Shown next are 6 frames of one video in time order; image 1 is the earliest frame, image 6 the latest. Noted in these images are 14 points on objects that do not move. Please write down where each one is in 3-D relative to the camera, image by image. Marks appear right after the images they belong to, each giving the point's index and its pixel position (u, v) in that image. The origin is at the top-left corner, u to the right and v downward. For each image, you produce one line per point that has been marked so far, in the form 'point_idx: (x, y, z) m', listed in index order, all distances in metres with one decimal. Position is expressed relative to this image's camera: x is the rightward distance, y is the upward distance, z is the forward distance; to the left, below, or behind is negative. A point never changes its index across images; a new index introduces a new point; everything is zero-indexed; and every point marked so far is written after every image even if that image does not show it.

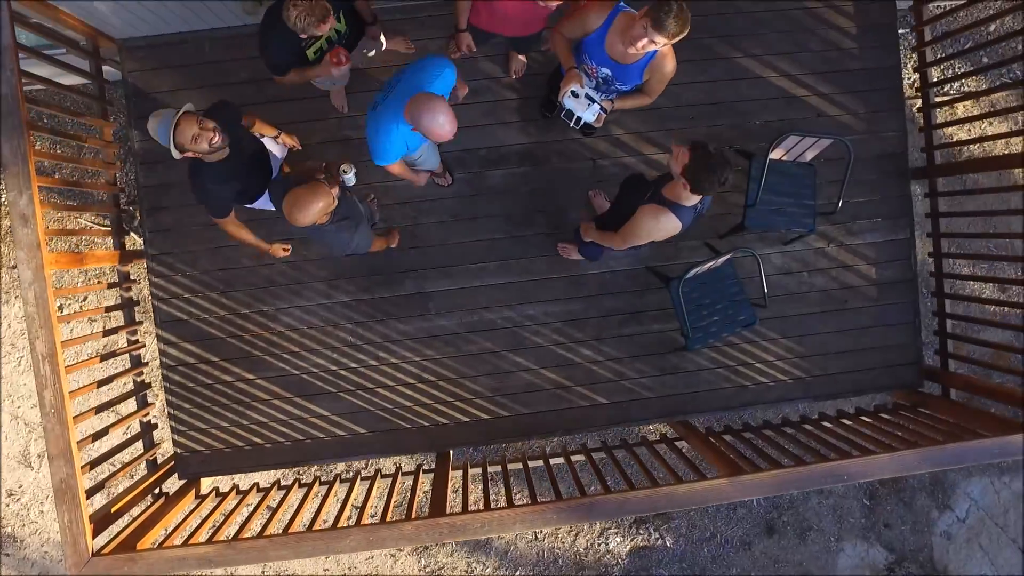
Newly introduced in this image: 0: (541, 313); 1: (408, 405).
0: (+0.1, -0.1, +2.5) m
1: (-0.3, -0.4, +2.6) m
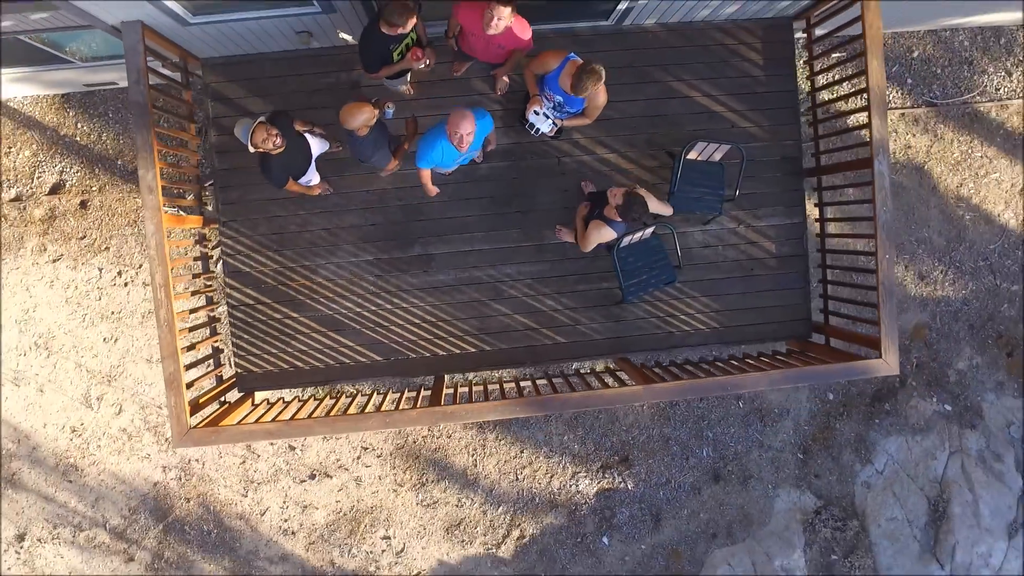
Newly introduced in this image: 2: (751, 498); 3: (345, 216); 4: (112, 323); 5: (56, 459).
0: (0.0, +0.1, +3.3) m
1: (-0.4, -0.2, +3.4) m
2: (+1.6, -1.4, +5.3) m
3: (-0.7, +0.3, +3.4) m
4: (-2.6, -0.2, +5.1) m
5: (-3.0, -1.1, +5.2) m
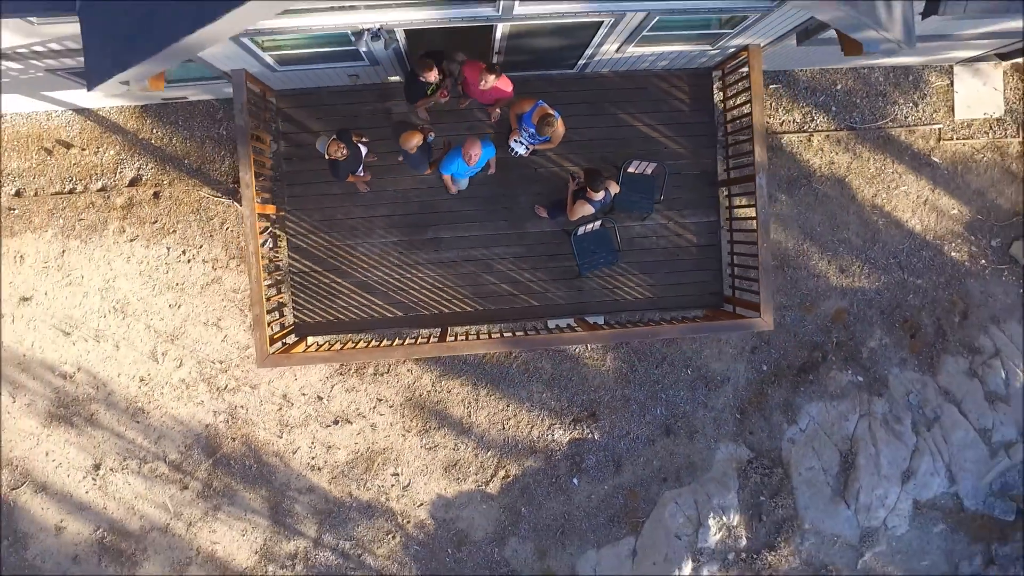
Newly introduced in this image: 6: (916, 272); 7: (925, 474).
0: (-0.1, +0.2, +4.5) m
1: (-0.5, -0.1, +4.6) m
2: (+1.5, -1.3, +6.5) m
3: (-0.8, +0.5, +4.5) m
4: (-2.7, 0.0, +6.3) m
5: (-3.1, -0.9, +6.4) m
6: (+3.4, +0.1, +6.6) m
7: (+3.3, -1.5, +6.3) m
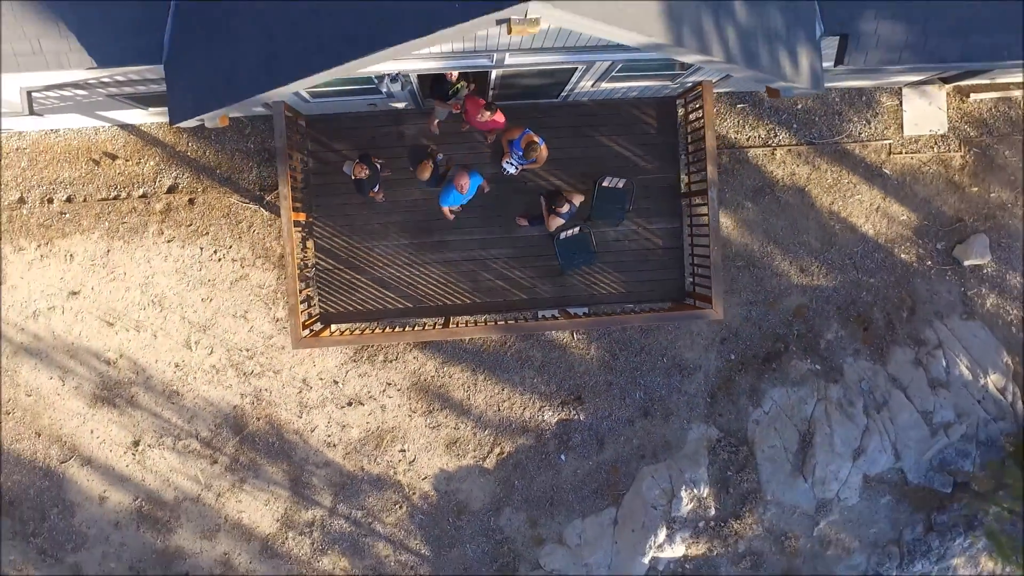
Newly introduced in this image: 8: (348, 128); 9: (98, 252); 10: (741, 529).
0: (-0.1, +0.2, +5.3) m
1: (-0.5, 0.0, +5.3) m
2: (+1.5, -1.3, +7.2) m
3: (-0.8, +0.5, +5.3) m
4: (-2.7, 0.0, +7.0) m
5: (-3.2, -0.9, +7.2) m
6: (+3.4, +0.2, +7.4) m
7: (+3.3, -1.5, +7.0) m
8: (-1.1, +1.1, +5.2) m
9: (-3.7, +0.3, +7.0) m
10: (+2.1, -2.2, +7.1) m
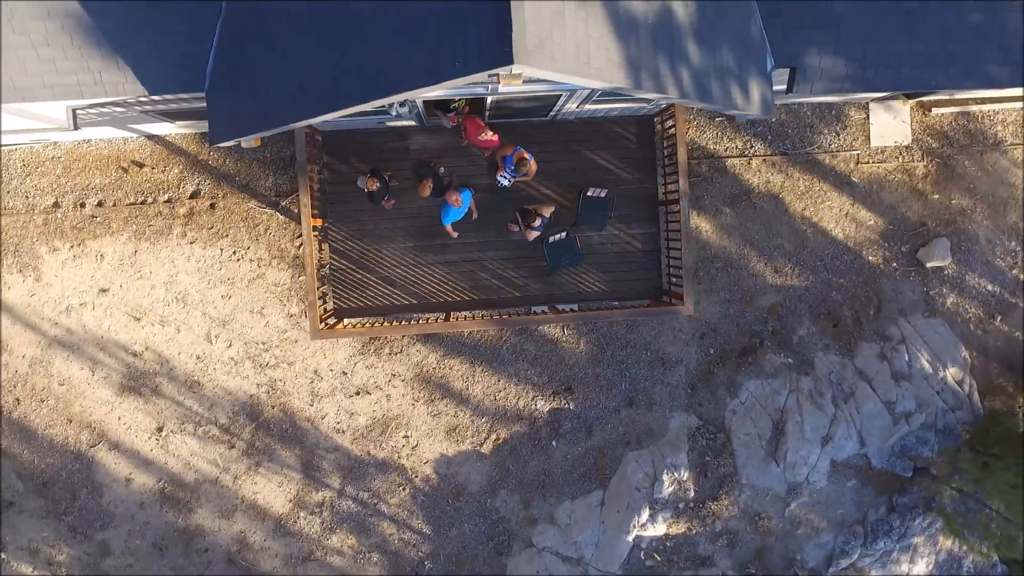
0: (-0.1, +0.2, +5.9) m
1: (-0.6, 0.0, +5.9) m
2: (+1.4, -1.3, +7.8) m
3: (-0.8, +0.5, +5.9) m
4: (-2.8, 0.0, +7.6) m
5: (-3.2, -0.9, +7.8) m
6: (+3.3, +0.2, +8.0) m
7: (+3.2, -1.5, +7.6) m
8: (-1.1, +1.1, +5.8) m
9: (-3.8, +0.3, +7.6) m
10: (+2.0, -2.2, +7.7) m
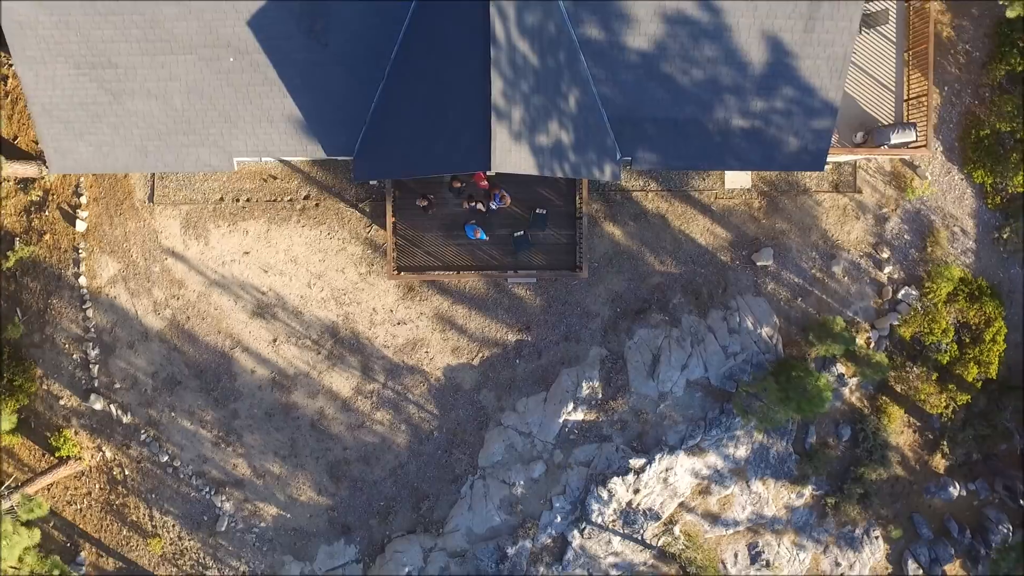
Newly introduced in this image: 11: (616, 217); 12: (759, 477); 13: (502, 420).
0: (-0.4, +0.6, +10.7) m
1: (-0.8, +0.4, +10.8) m
2: (+1.1, -1.0, +12.7) m
3: (-1.1, +0.9, +10.7) m
4: (-3.0, +0.5, +12.5) m
5: (-3.5, -0.3, +12.6) m
6: (+3.1, +0.4, +12.8) m
7: (+2.9, -1.2, +12.5) m
8: (-1.3, +1.5, +10.6) m
9: (-4.0, +0.9, +12.5) m
10: (+1.7, -1.9, +12.5) m
11: (+1.7, +1.1, +12.7) m
12: (+4.1, -3.1, +12.9) m
13: (-0.2, -2.1, +12.7) m
